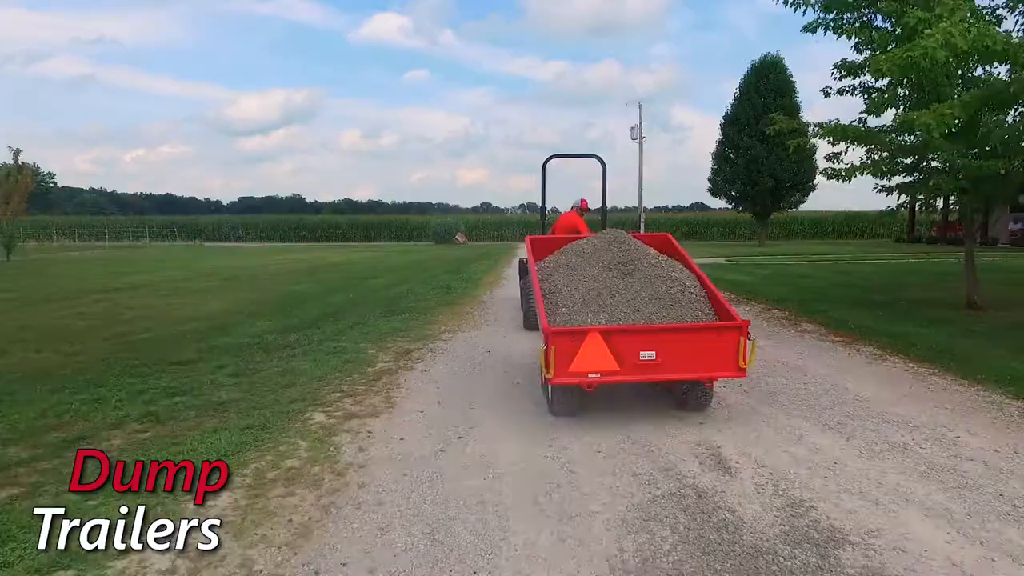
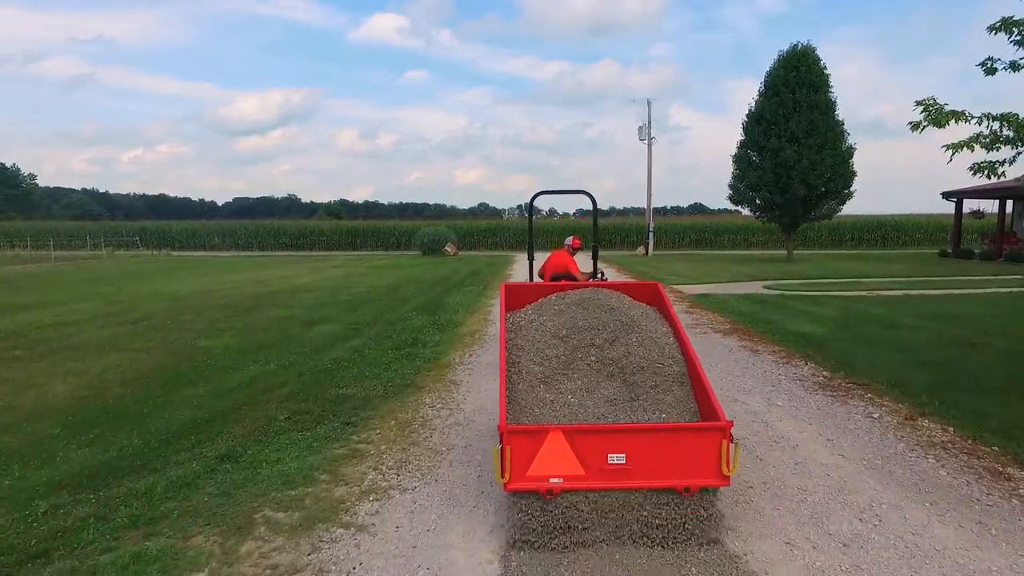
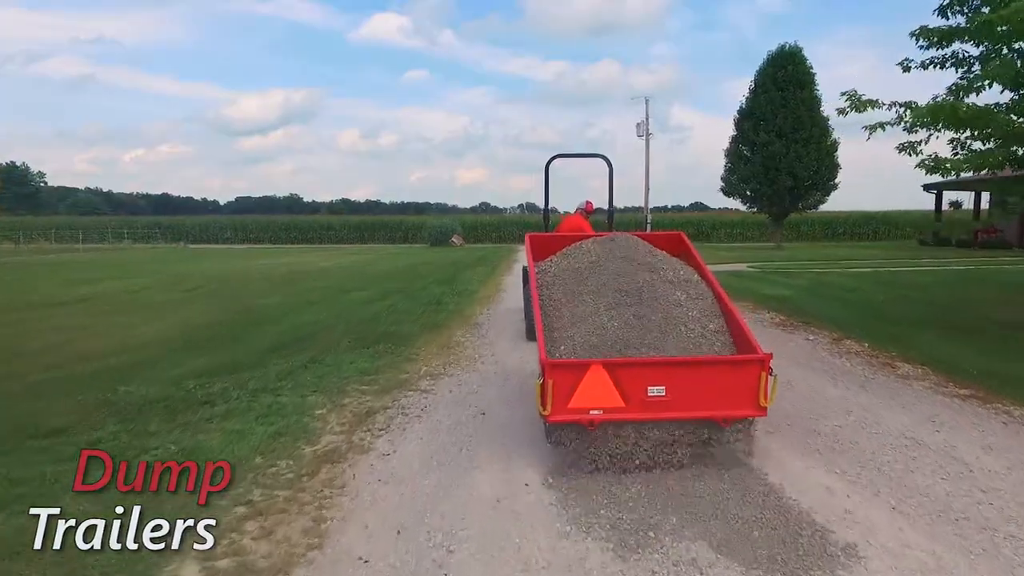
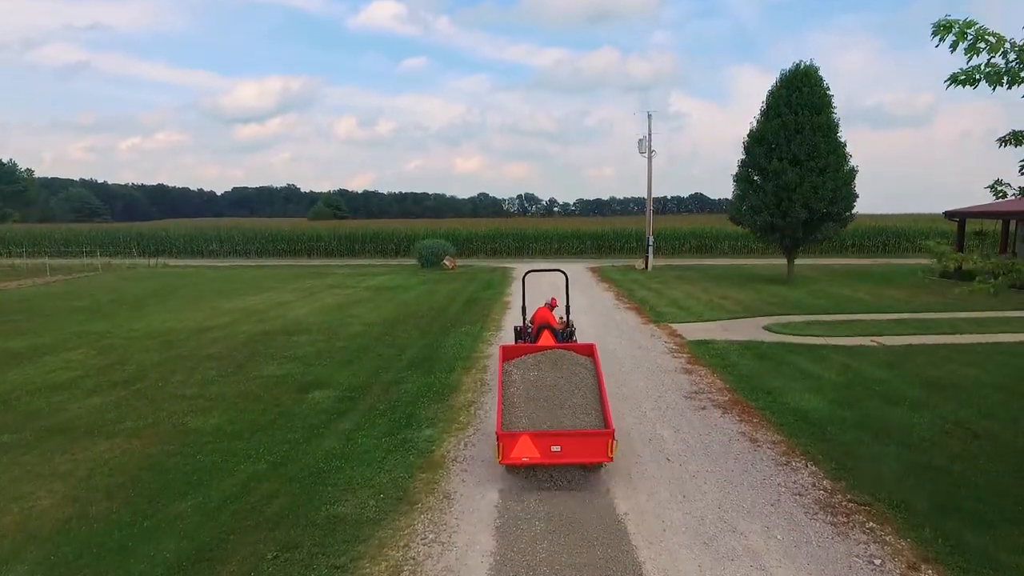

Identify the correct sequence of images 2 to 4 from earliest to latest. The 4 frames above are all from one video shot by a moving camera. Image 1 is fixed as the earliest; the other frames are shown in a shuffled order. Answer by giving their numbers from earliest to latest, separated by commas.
3, 2, 4
